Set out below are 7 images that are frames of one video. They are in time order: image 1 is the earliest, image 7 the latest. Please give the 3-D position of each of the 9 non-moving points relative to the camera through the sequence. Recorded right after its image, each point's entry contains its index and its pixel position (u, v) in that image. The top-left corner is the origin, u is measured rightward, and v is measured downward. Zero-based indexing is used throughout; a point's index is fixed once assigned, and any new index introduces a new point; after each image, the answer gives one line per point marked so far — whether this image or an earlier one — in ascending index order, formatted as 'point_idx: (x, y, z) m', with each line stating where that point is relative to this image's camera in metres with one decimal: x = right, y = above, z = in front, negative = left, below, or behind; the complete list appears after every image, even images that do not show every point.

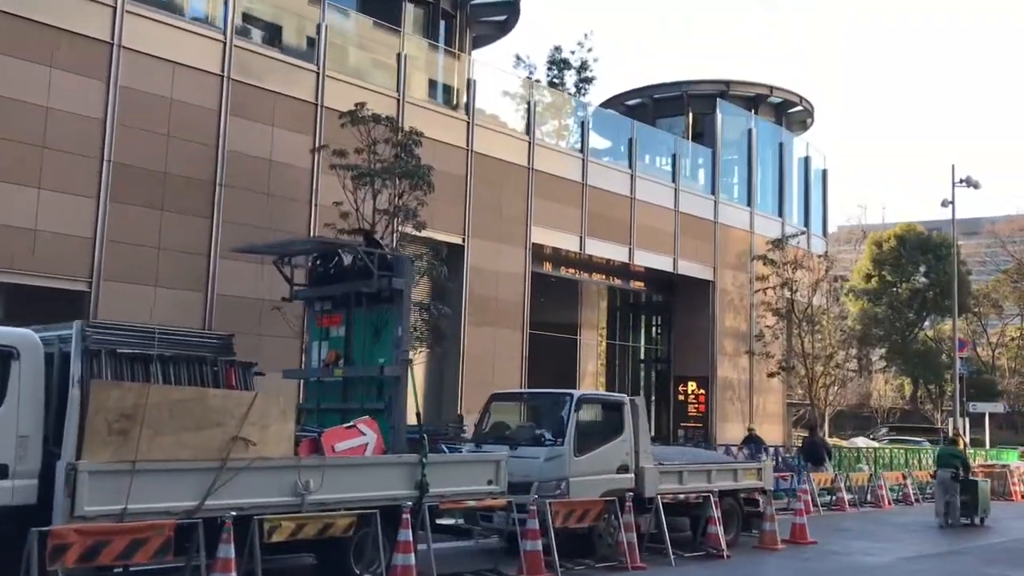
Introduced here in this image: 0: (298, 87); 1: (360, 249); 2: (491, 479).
0: (-4.1, +3.9, +18.6) m
1: (-1.7, +0.4, +10.6) m
2: (-0.2, -2.2, +10.9) m
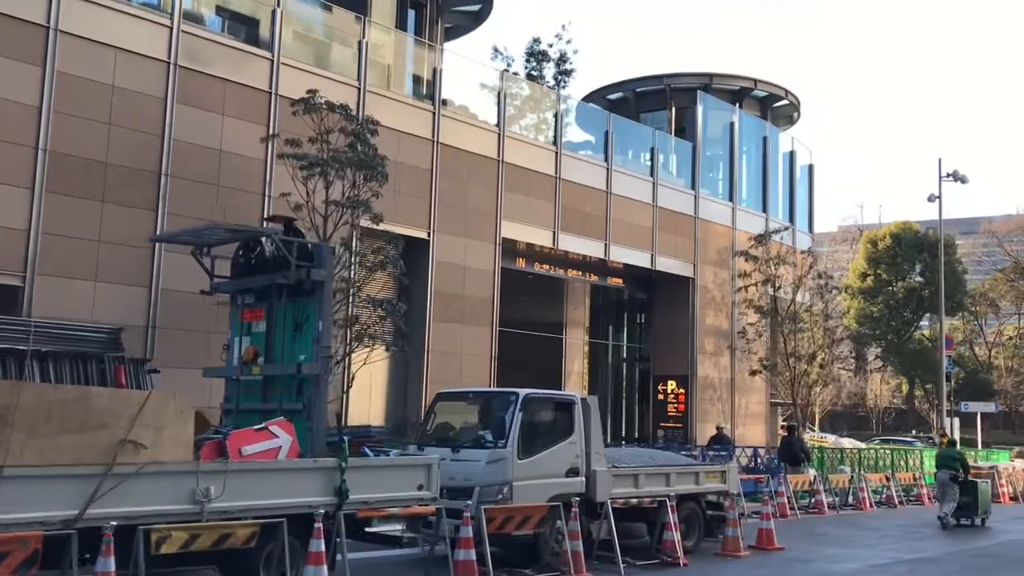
0: (-4.8, +4.0, +17.9) m
1: (-2.4, +0.5, +9.9) m
2: (-0.9, -2.1, +10.2) m
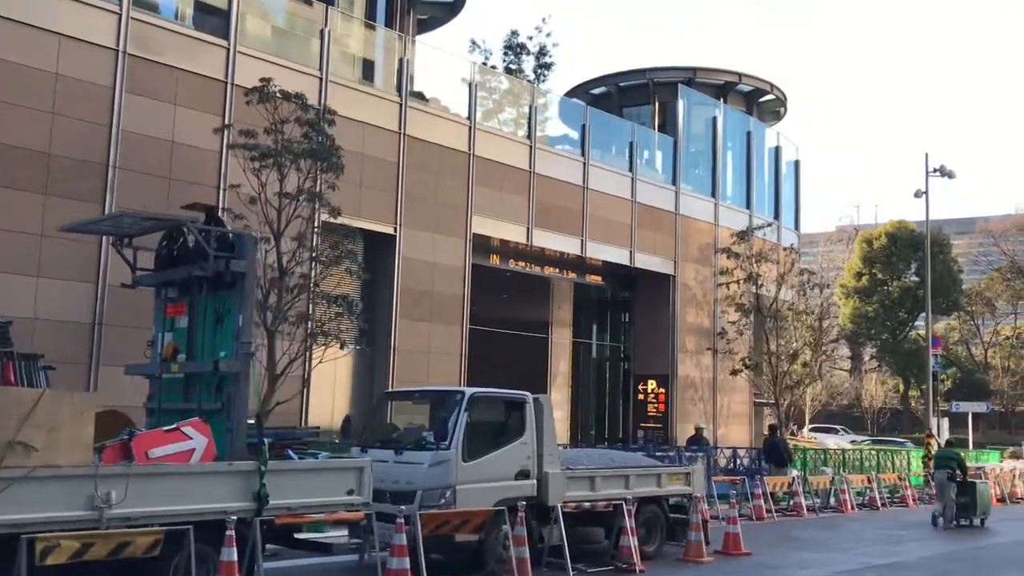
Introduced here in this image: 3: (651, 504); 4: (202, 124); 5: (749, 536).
0: (-5.5, +4.0, +17.3) m
1: (-3.0, +0.6, +9.3) m
2: (-1.6, -2.0, +9.6) m
3: (+1.9, -3.0, +13.5) m
4: (-5.5, +2.9, +17.1) m
5: (+3.9, -4.1, +15.9) m
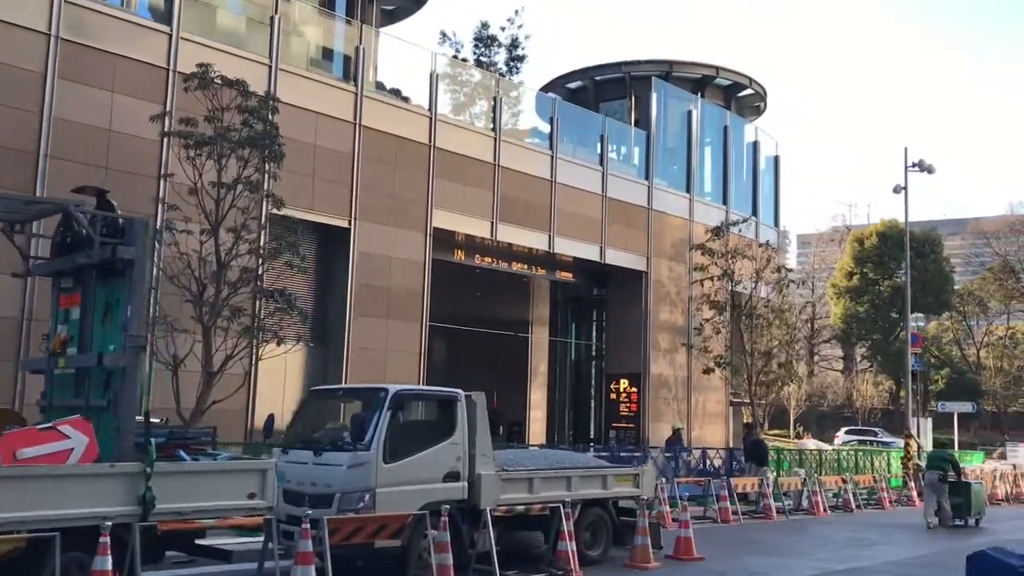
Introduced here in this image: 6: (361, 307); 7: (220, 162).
0: (-6.3, +4.1, +16.6) m
1: (-3.9, +0.7, +8.7) m
2: (-2.4, -1.9, +9.0) m
3: (+1.1, -2.9, +12.9) m
4: (-6.3, +3.0, +16.5) m
5: (+3.1, -4.0, +15.3) m
6: (-3.1, -0.4, +19.7) m
7: (-4.6, +2.0, +15.3) m
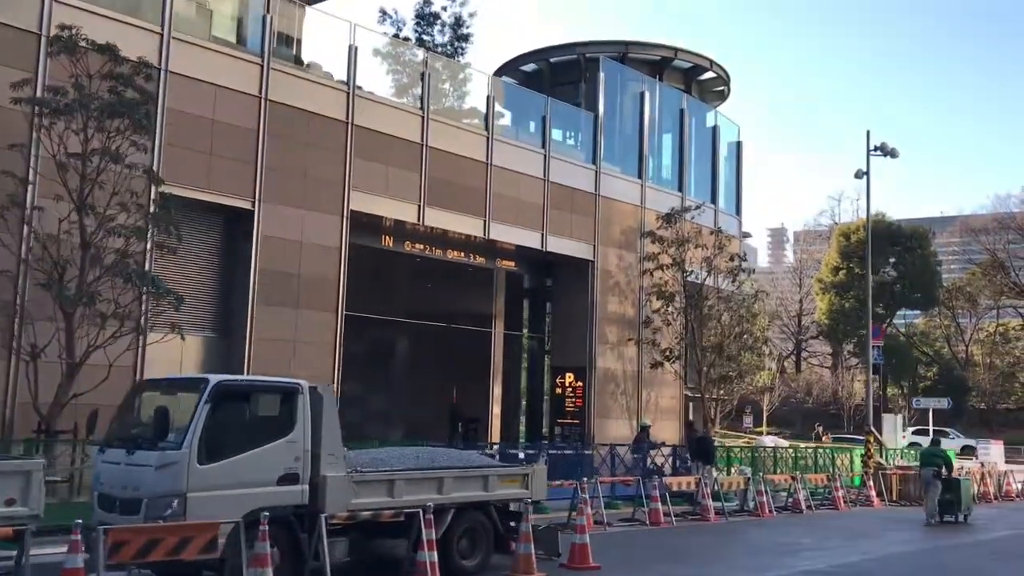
0: (-7.9, +4.4, +15.3) m
1: (-5.4, +0.9, +7.3) m
2: (-4.0, -1.7, +7.6) m
3: (-0.4, -2.7, +11.6) m
4: (-7.9, +3.2, +15.2) m
5: (+1.5, -3.7, +14.0) m
6: (-4.6, -0.1, +18.3) m
7: (-6.2, +2.2, +13.9) m
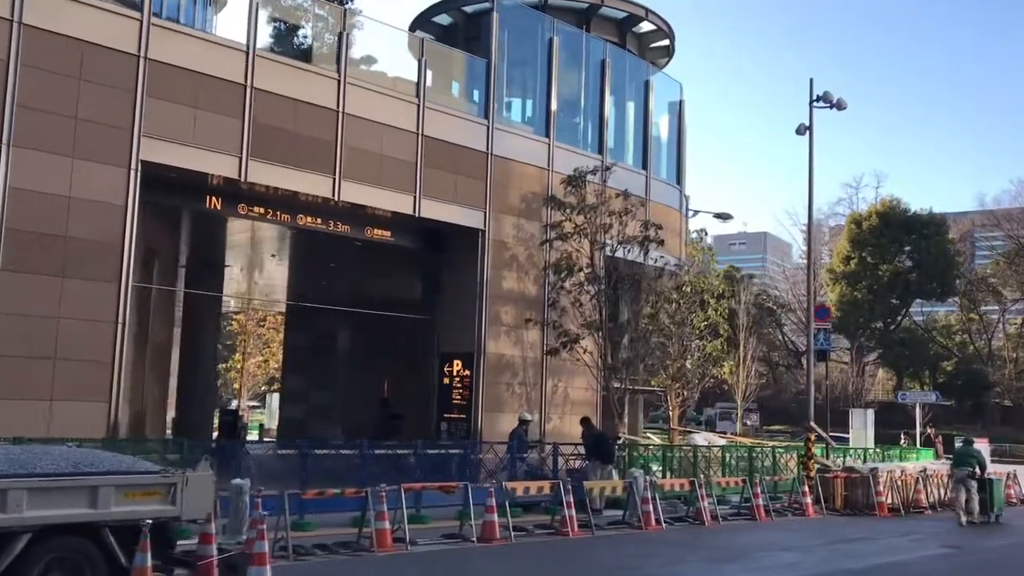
0: (-11.1, +4.9, +12.2) m
1: (-8.8, +1.5, +4.2) m
2: (-7.4, -1.1, +4.4) m
3: (-3.7, -2.1, +8.2) m
4: (-11.1, +3.8, +12.1) m
5: (-1.7, -3.2, +10.6) m
6: (-7.7, +0.4, +15.1) m
7: (-9.4, +2.8, +10.8) m
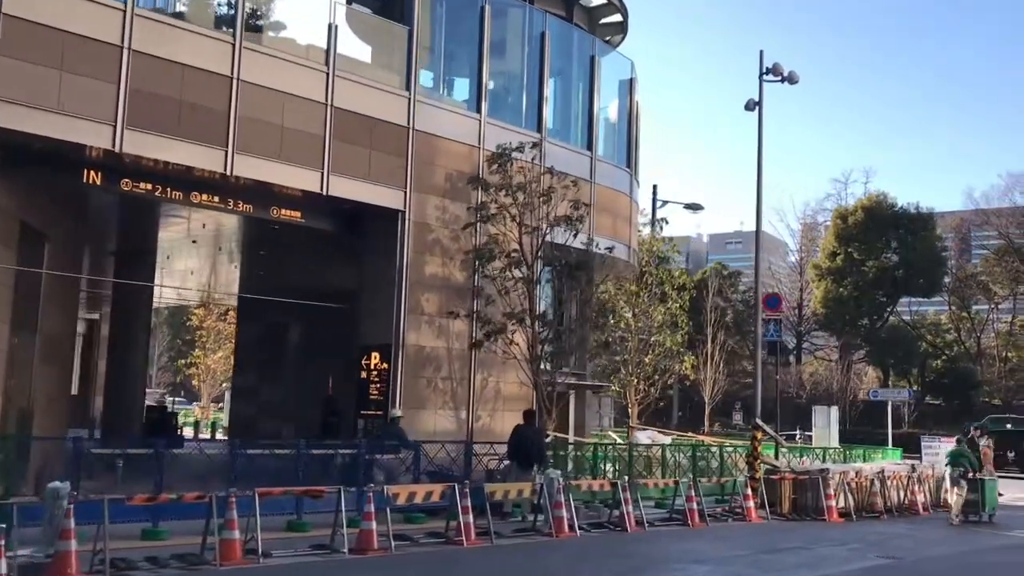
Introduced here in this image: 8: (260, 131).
0: (-12.7, +5.2, +10.5) m
1: (-10.4, +1.8, +2.5) m
2: (-9.0, -0.8, +2.8) m
3: (-5.3, -1.8, +6.6) m
4: (-12.7, +4.1, +10.4) m
5: (-3.3, -2.9, +8.9) m
6: (-9.3, +0.7, +13.5) m
7: (-11.0, +3.1, +9.1) m
8: (-4.7, +3.0, +18.6) m
